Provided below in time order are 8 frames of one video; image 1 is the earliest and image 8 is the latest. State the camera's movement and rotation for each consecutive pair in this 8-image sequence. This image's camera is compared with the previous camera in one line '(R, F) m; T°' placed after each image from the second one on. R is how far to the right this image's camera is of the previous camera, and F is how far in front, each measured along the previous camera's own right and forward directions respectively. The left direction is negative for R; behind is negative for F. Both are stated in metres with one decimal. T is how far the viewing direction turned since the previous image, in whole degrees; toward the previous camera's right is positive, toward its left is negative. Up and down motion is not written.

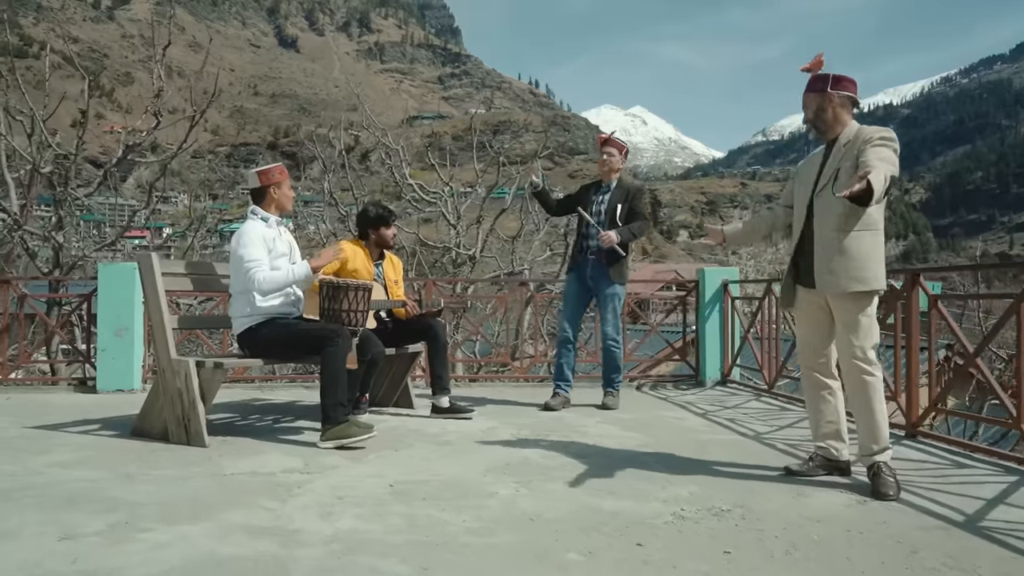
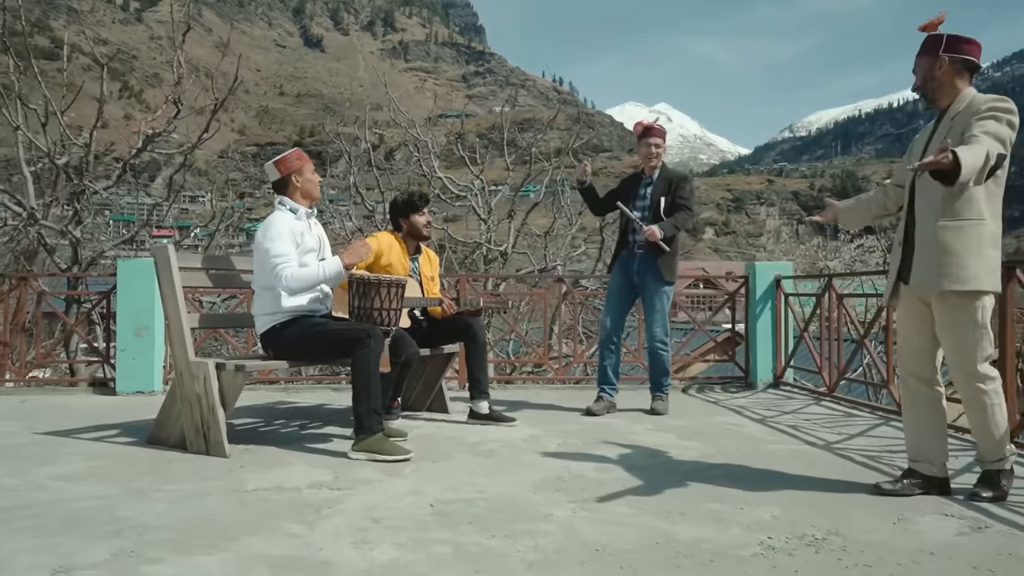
(-0.1, +0.4) m; -2°
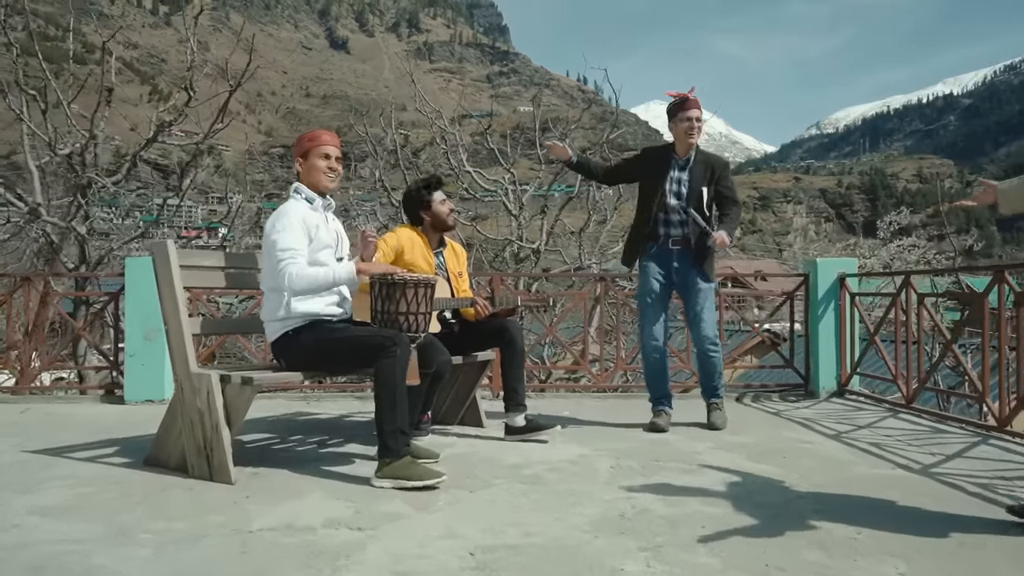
(-0.1, +0.5) m; -2°
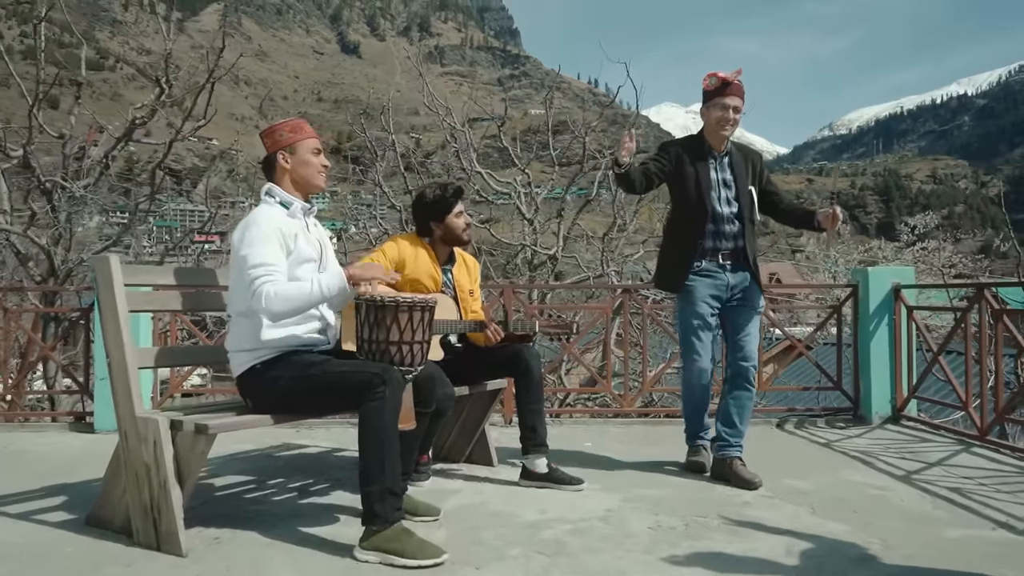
(0.0, +0.6) m; -1°
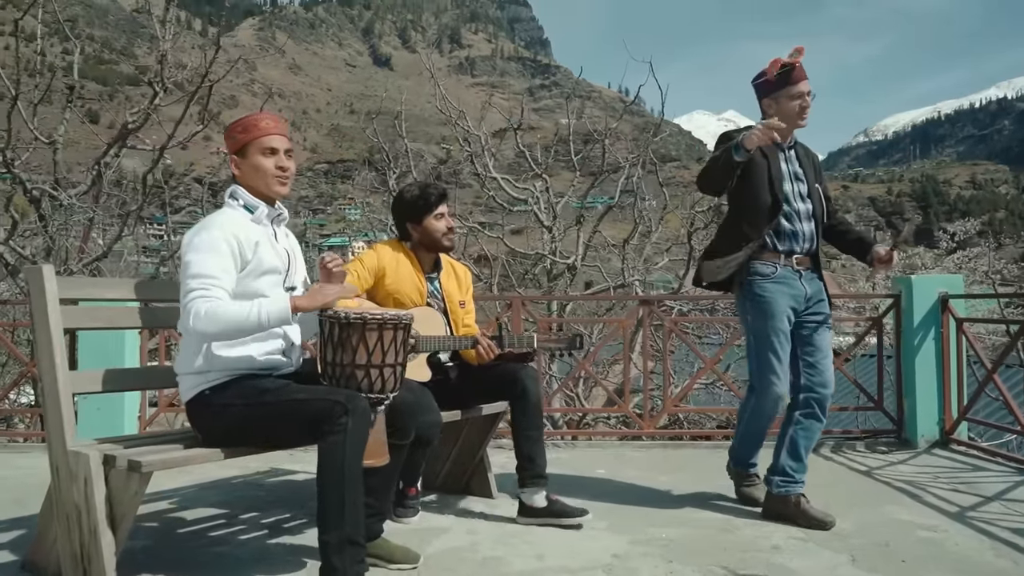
(+0.1, +0.4) m; -2°
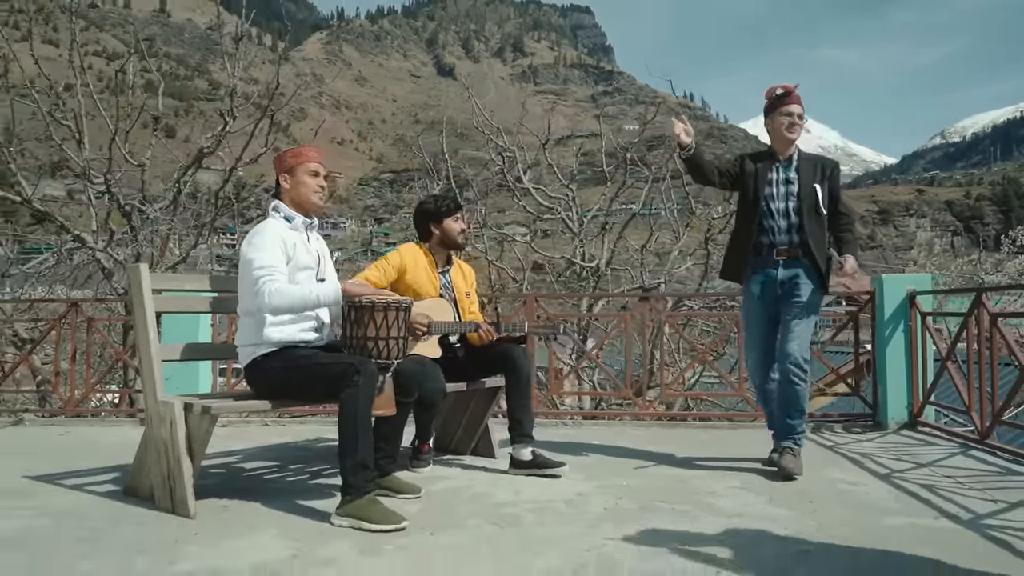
(+0.3, -0.7) m; -4°
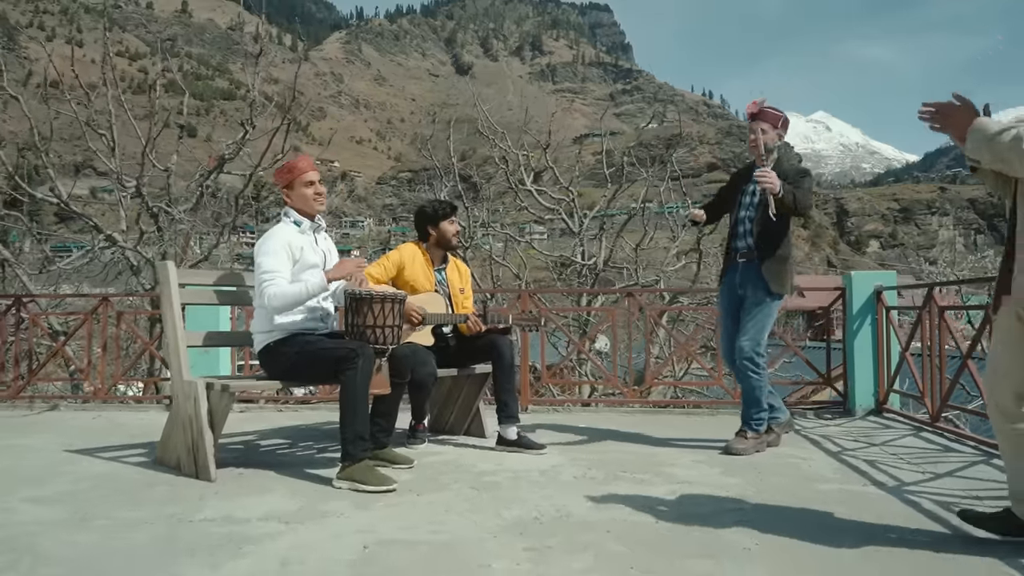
(+0.2, -0.5) m; -1°
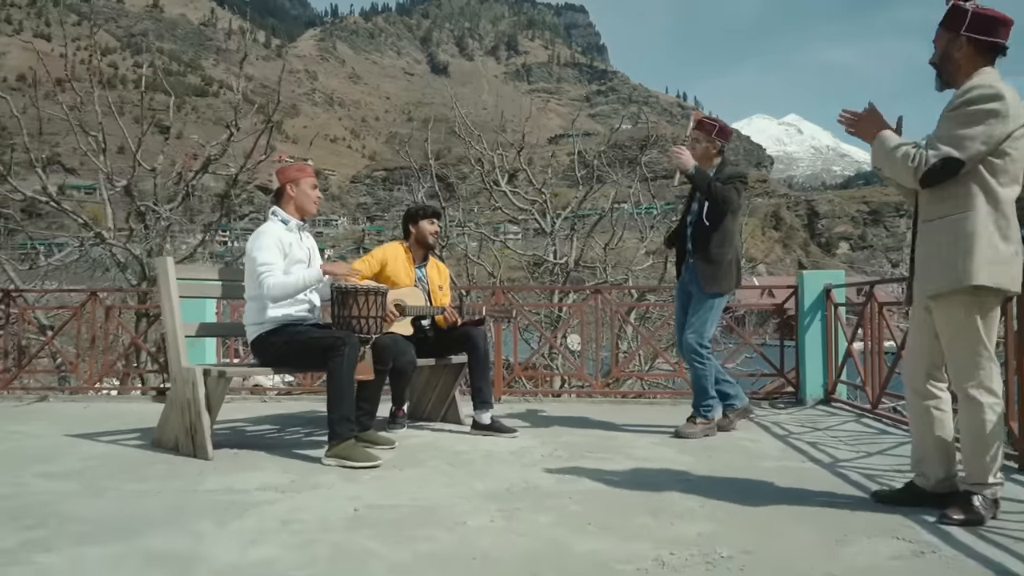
(0.0, -0.4) m; +2°
